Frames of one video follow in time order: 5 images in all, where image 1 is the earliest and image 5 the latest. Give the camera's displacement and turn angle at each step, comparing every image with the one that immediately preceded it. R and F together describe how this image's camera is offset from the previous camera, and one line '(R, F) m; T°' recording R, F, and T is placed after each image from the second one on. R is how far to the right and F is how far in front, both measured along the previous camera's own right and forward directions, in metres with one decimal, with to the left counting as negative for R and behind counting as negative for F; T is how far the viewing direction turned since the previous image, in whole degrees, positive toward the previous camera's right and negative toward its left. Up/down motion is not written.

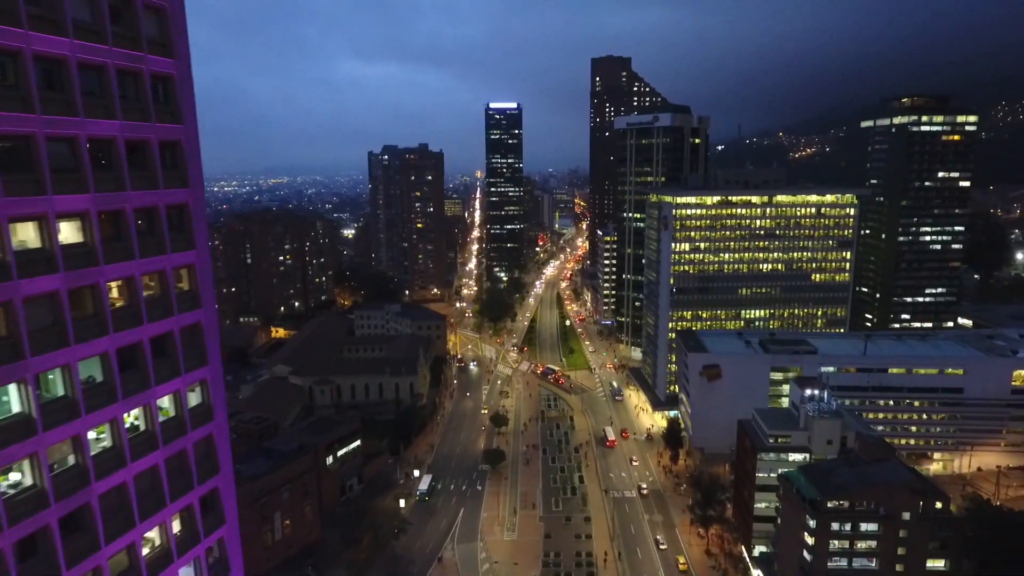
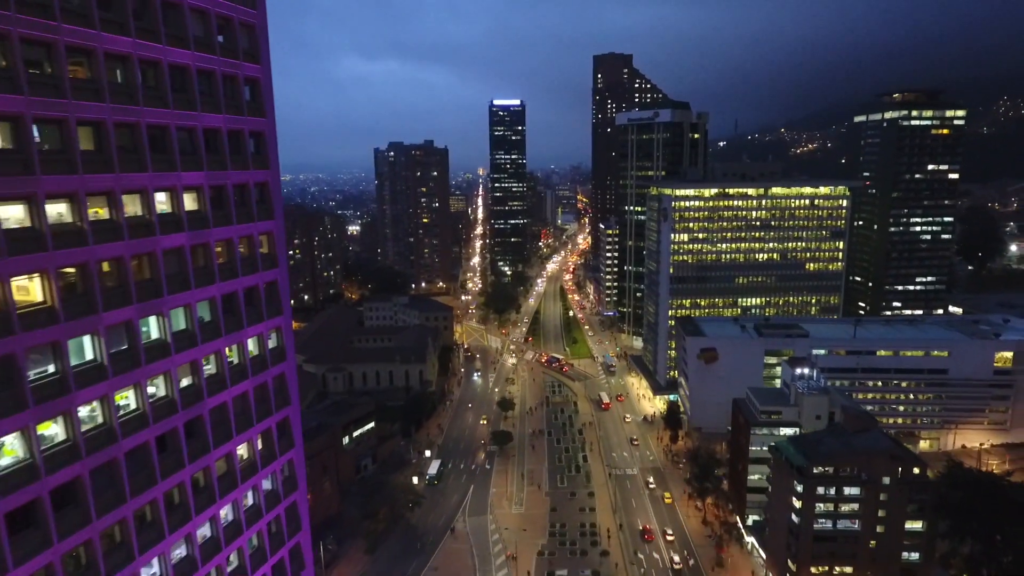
(-0.7, -4.8) m; 0°
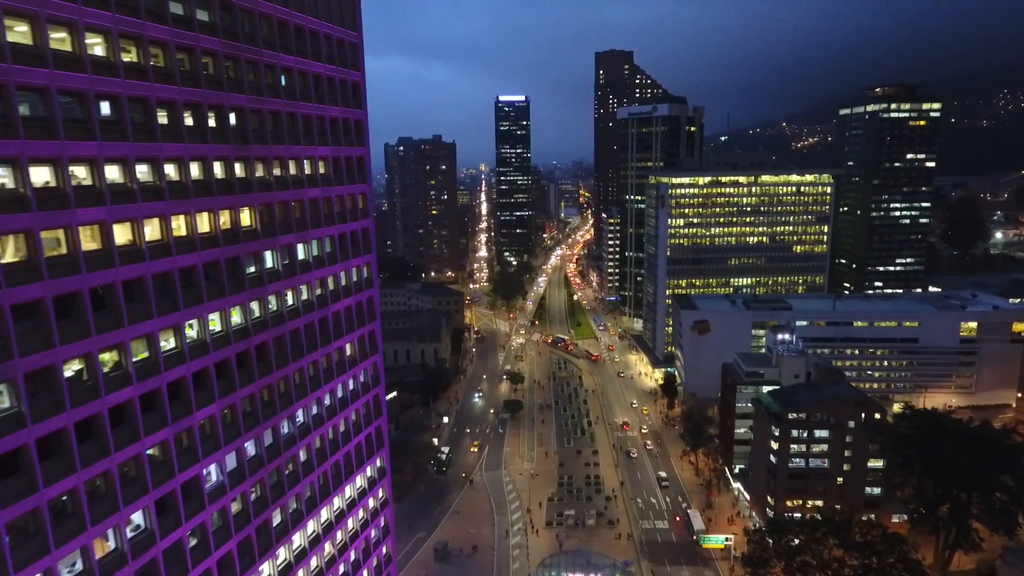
(-1.4, -9.7) m; 0°
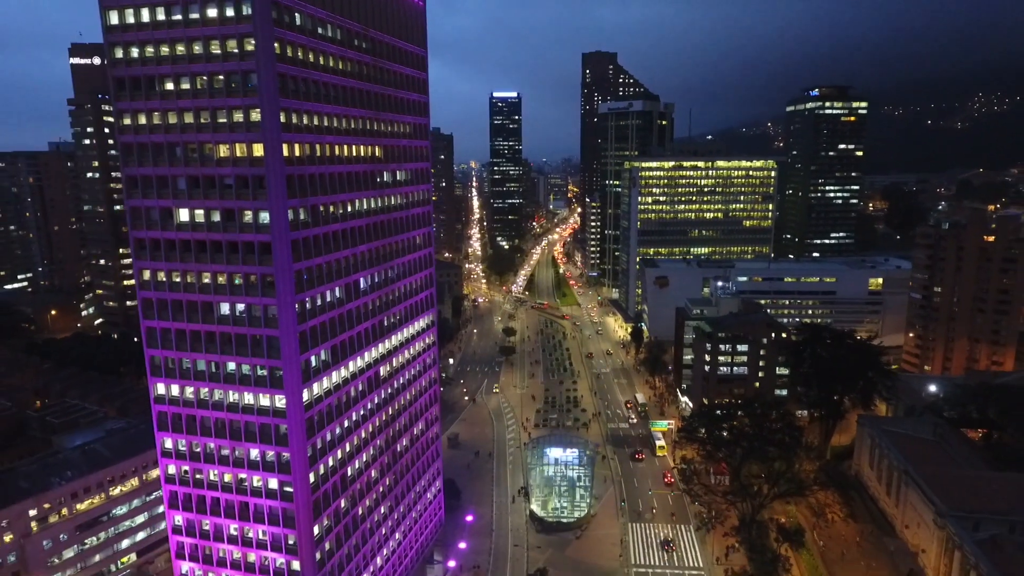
(-1.3, -23.1) m; +1°
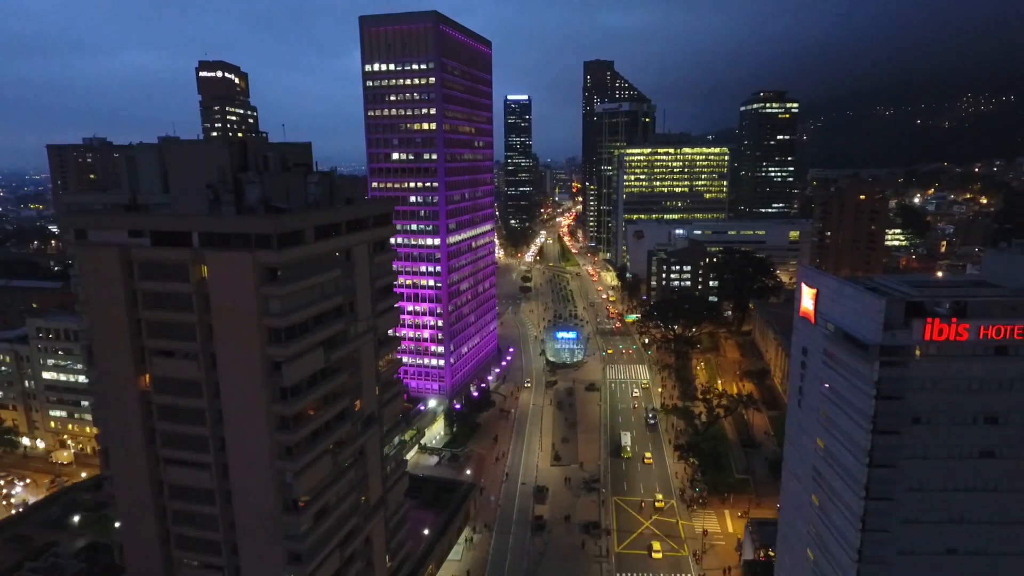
(-3.6, -47.6) m; 0°
